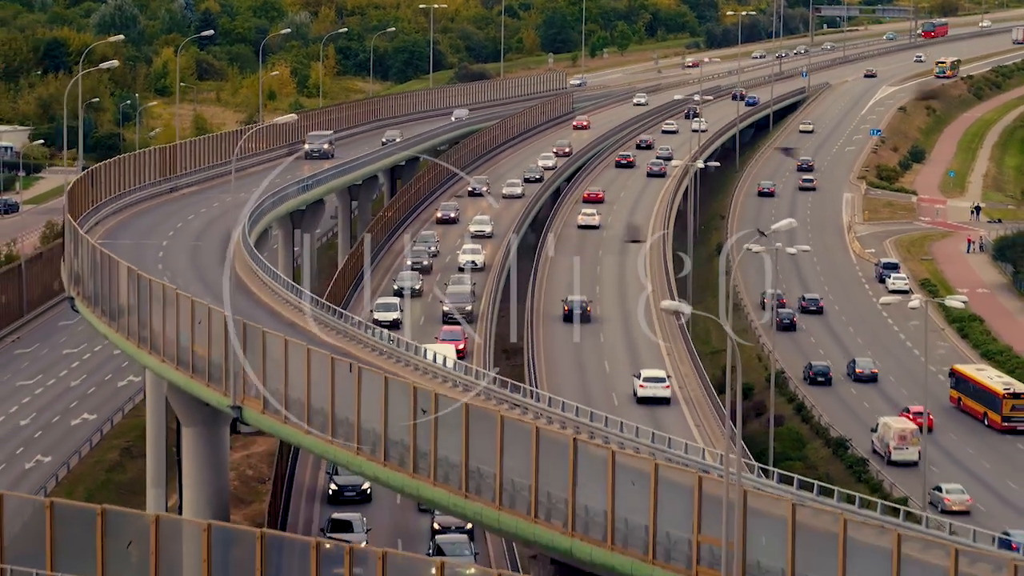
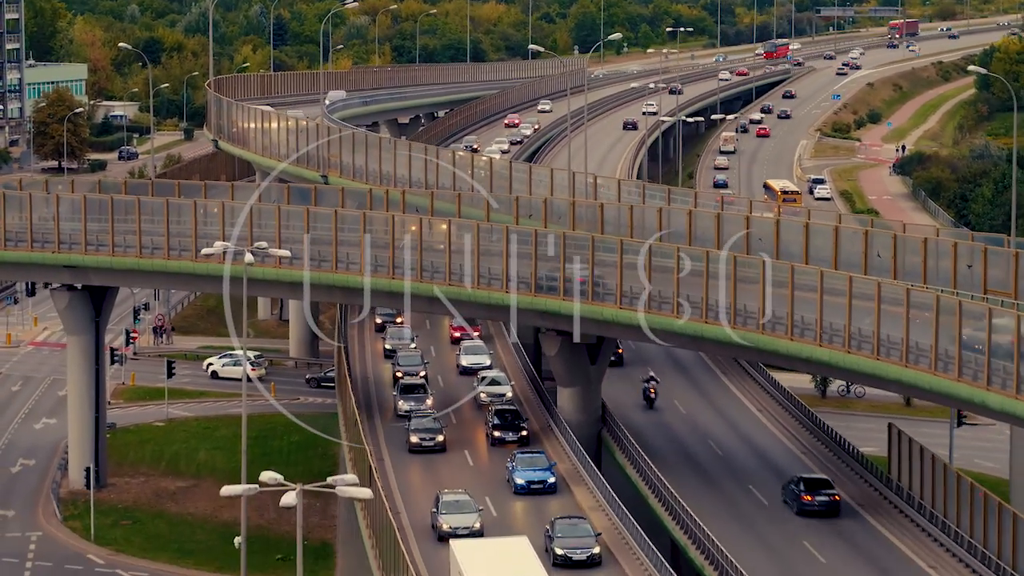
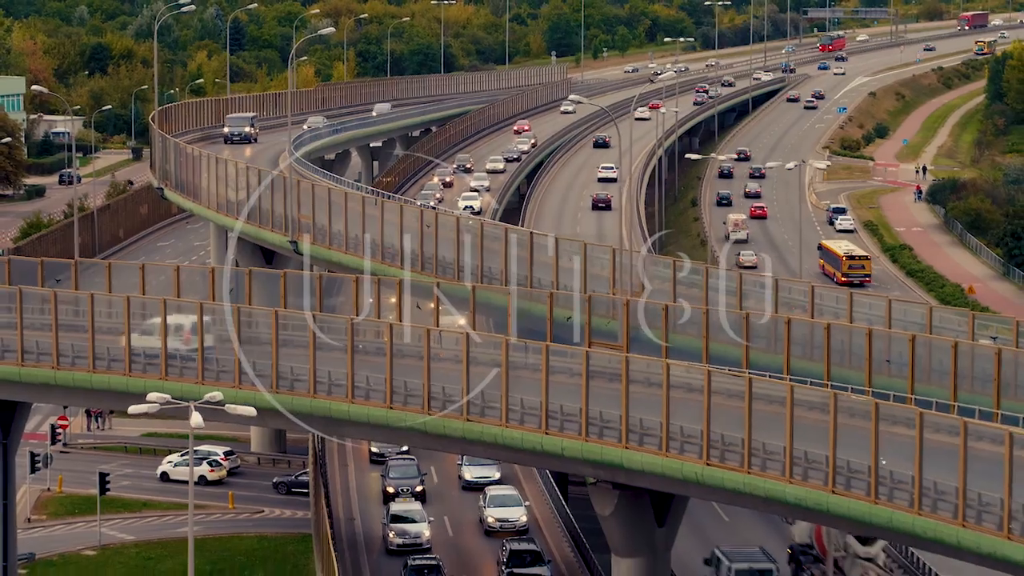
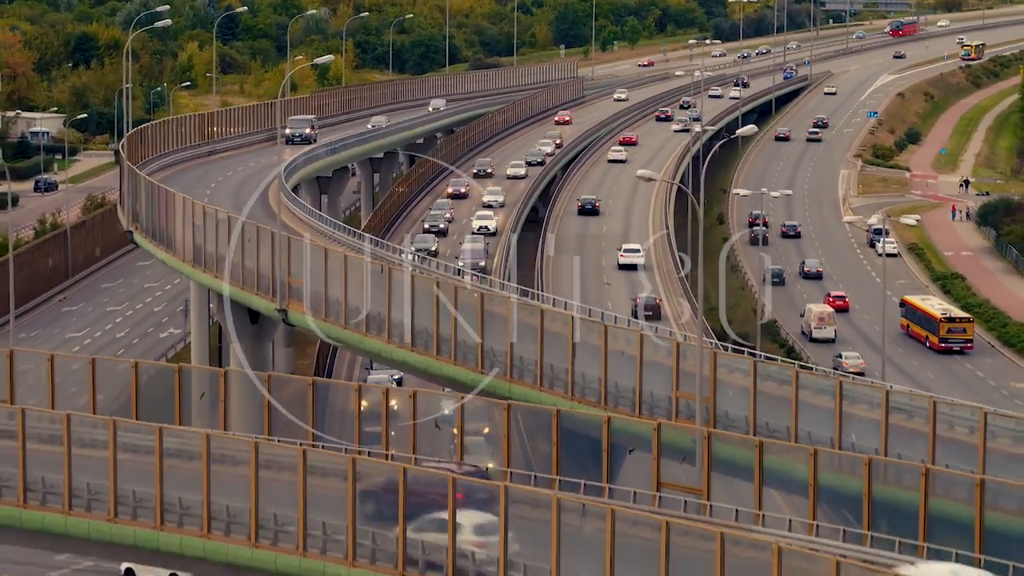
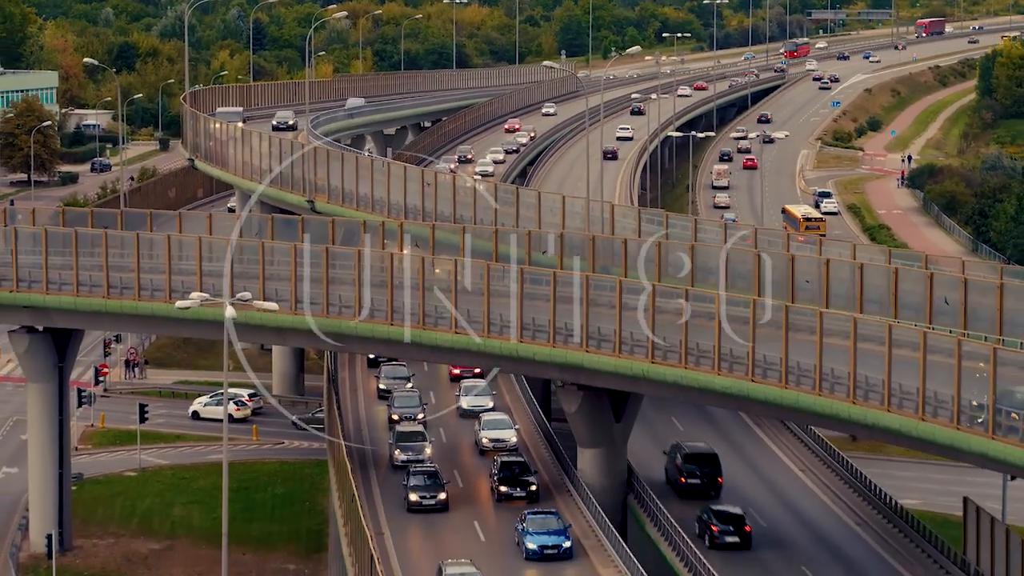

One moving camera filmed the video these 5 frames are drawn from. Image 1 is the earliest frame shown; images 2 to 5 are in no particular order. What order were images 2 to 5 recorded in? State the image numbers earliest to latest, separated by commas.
4, 3, 5, 2
